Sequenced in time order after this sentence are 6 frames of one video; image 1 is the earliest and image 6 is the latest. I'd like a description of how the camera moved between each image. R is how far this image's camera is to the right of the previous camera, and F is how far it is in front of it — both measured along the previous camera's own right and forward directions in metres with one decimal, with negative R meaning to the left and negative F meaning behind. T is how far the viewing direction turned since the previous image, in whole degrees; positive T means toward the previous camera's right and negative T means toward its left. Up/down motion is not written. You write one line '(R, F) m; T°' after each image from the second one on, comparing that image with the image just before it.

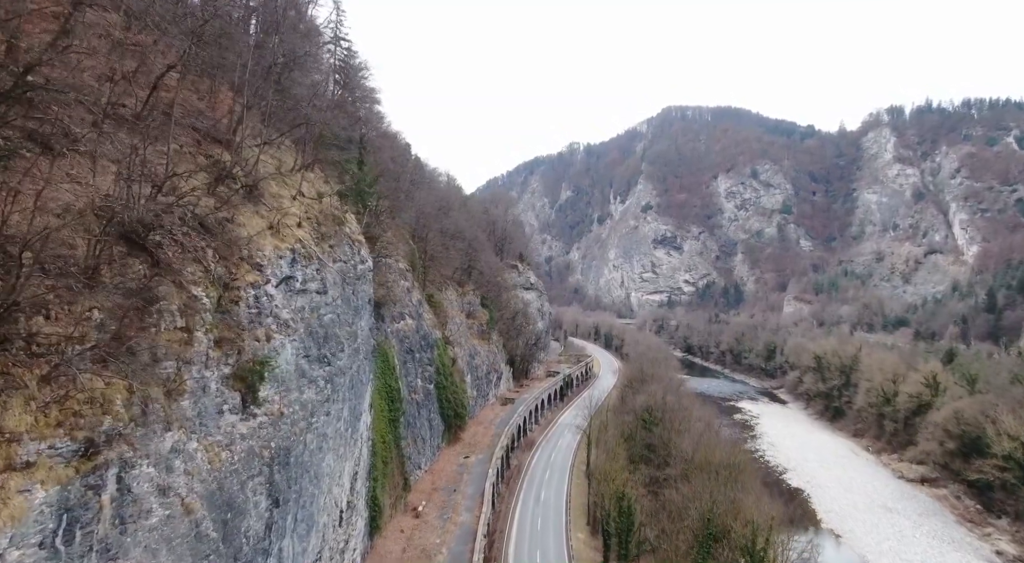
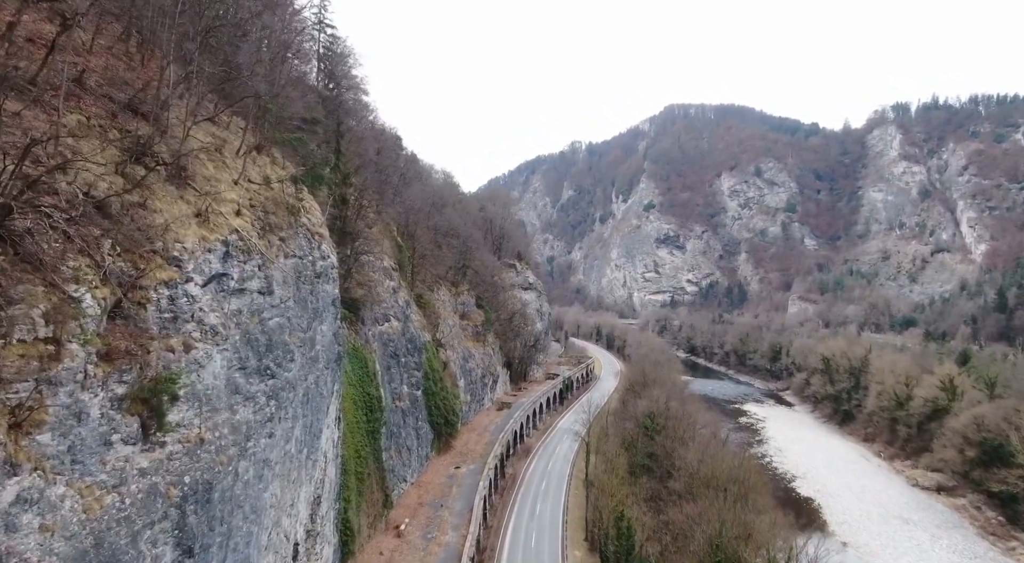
(+0.7, +2.6) m; 0°
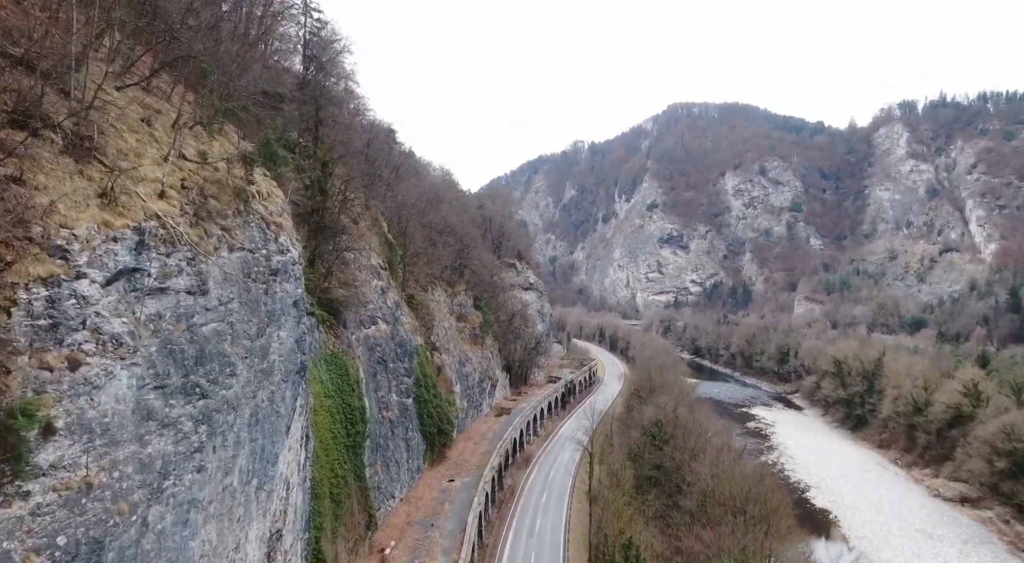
(+0.3, +2.8) m; 0°
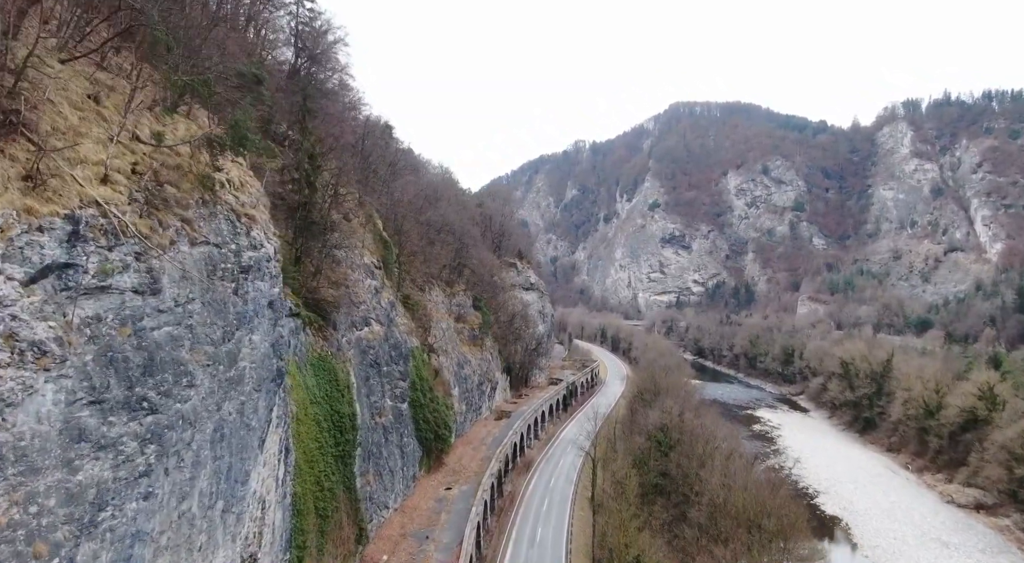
(+0.1, +1.6) m; 0°
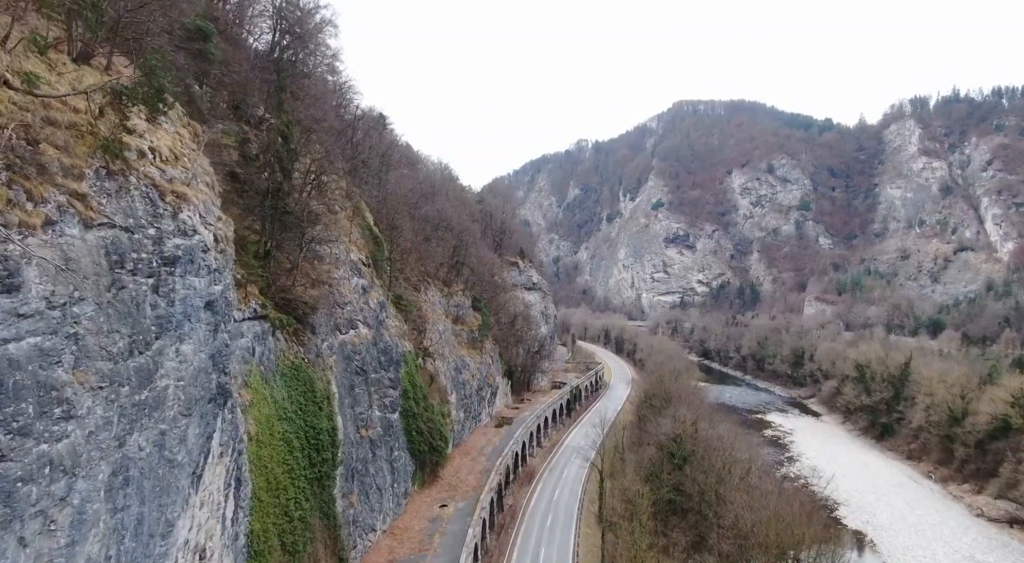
(+0.1, +3.1) m; 0°
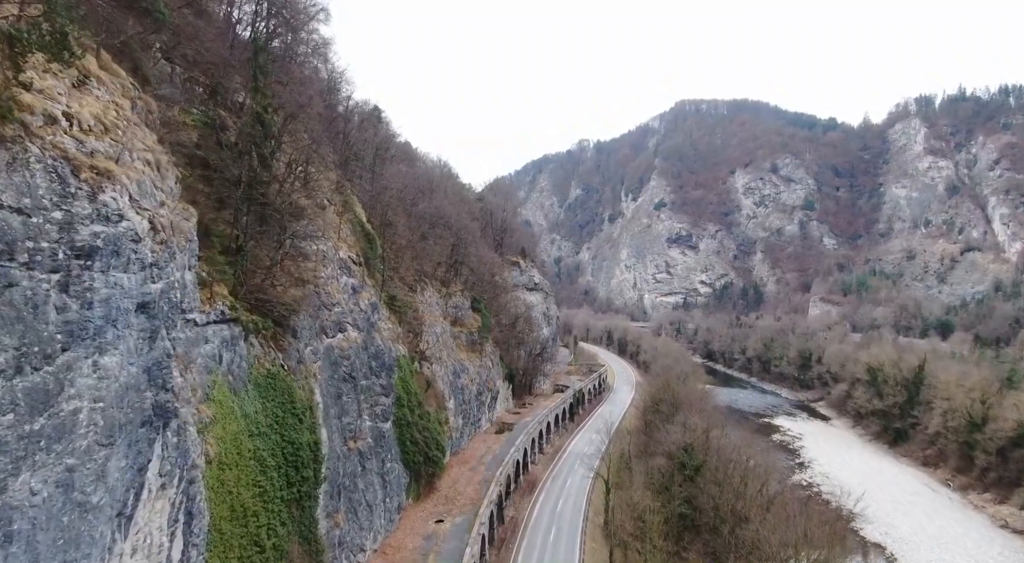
(0.0, +2.2) m; 0°
